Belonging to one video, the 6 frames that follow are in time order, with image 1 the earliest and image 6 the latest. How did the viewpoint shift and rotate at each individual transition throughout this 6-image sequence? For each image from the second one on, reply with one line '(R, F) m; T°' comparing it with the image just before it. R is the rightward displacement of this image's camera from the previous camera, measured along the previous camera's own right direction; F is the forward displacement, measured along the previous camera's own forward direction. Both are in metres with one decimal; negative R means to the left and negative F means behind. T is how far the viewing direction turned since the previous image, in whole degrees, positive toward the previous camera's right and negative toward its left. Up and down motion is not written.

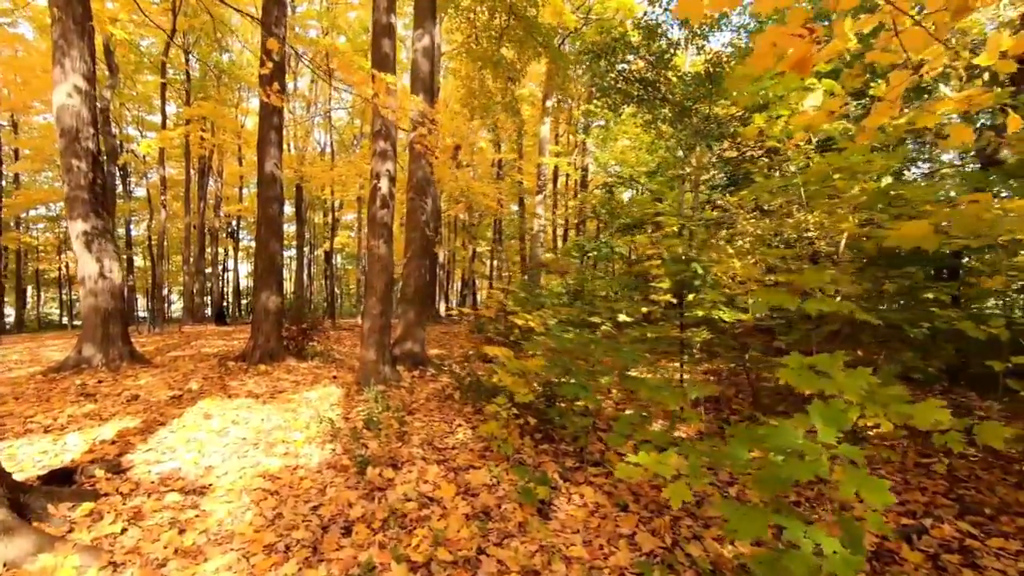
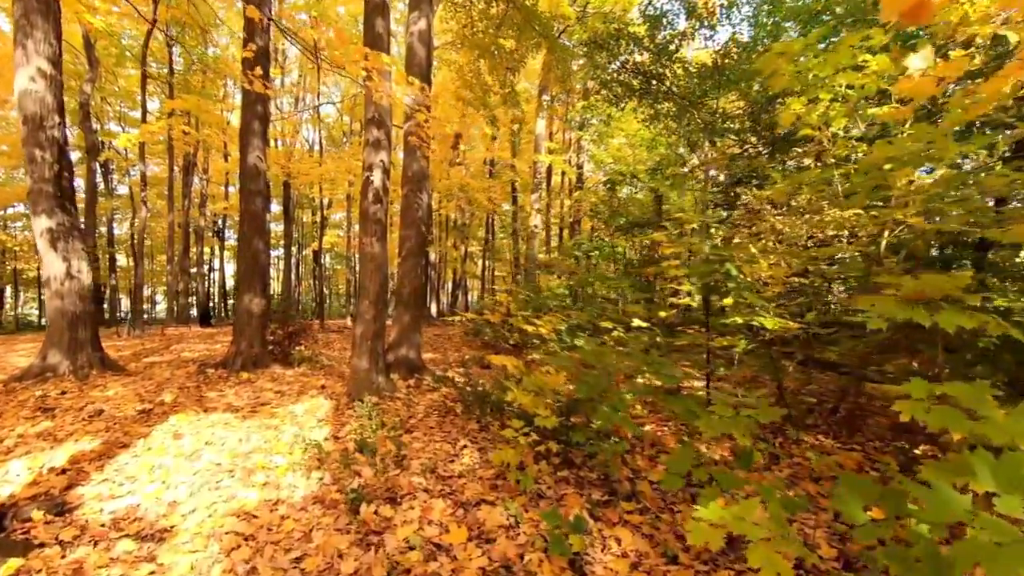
(-0.2, +0.5) m; +1°
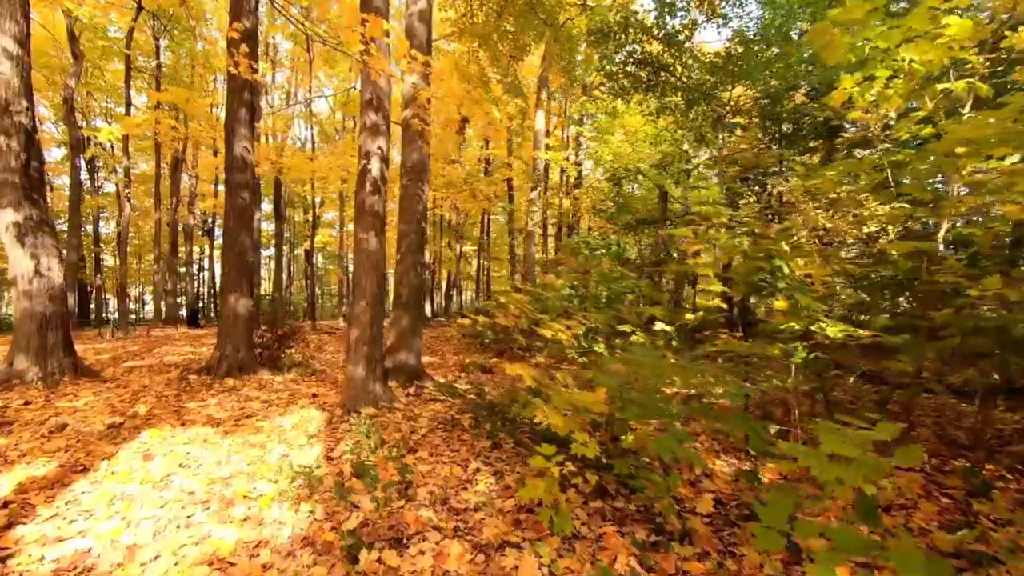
(-0.2, +0.5) m; +1°
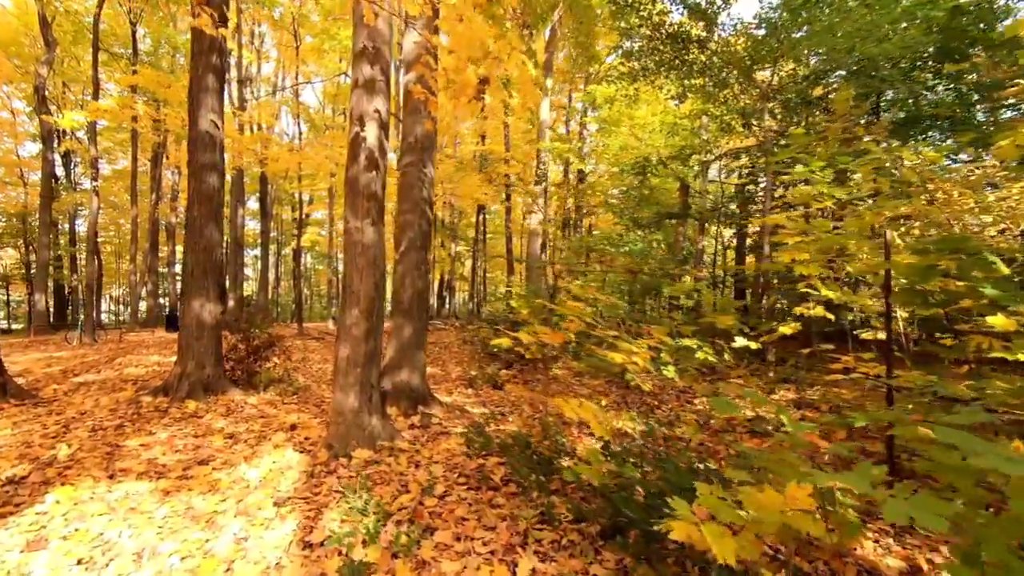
(-0.4, +1.3) m; +1°
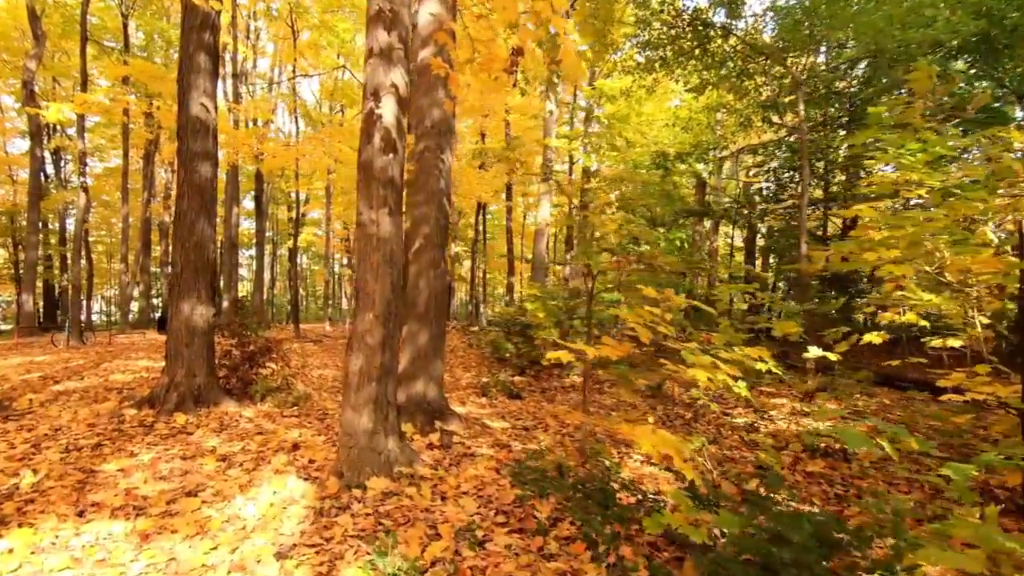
(-0.3, +0.6) m; 0°
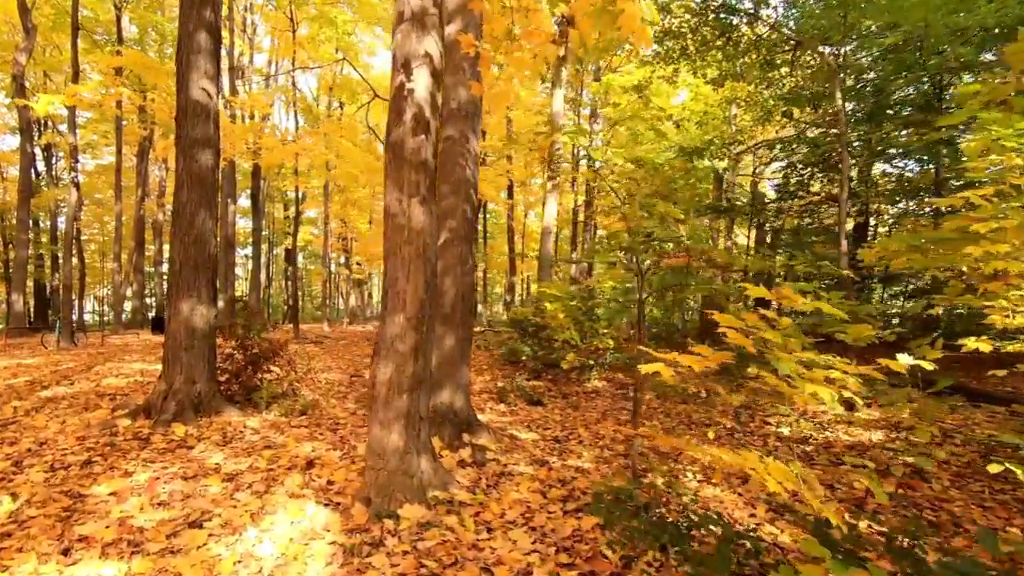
(-0.3, +0.5) m; 0°
